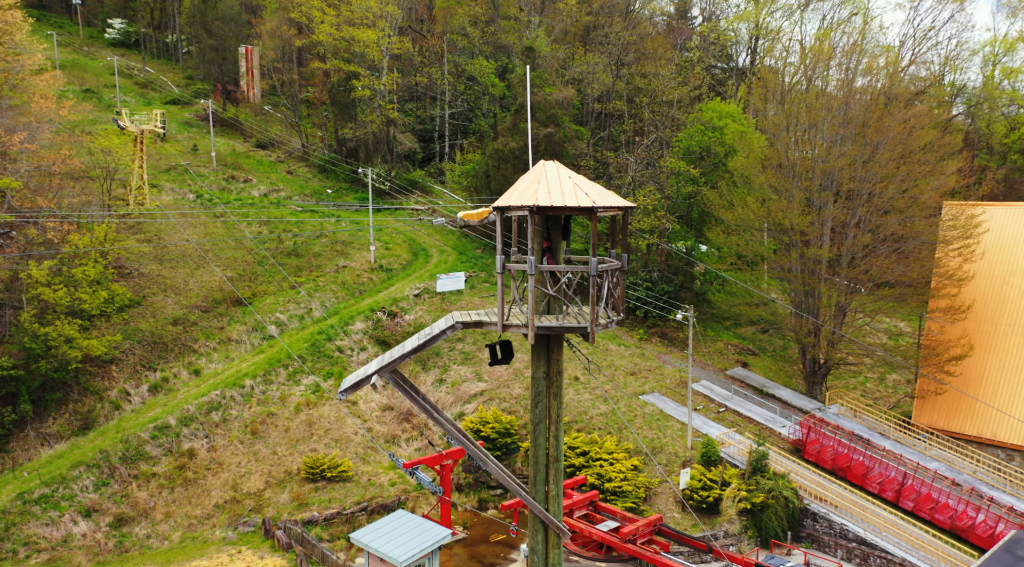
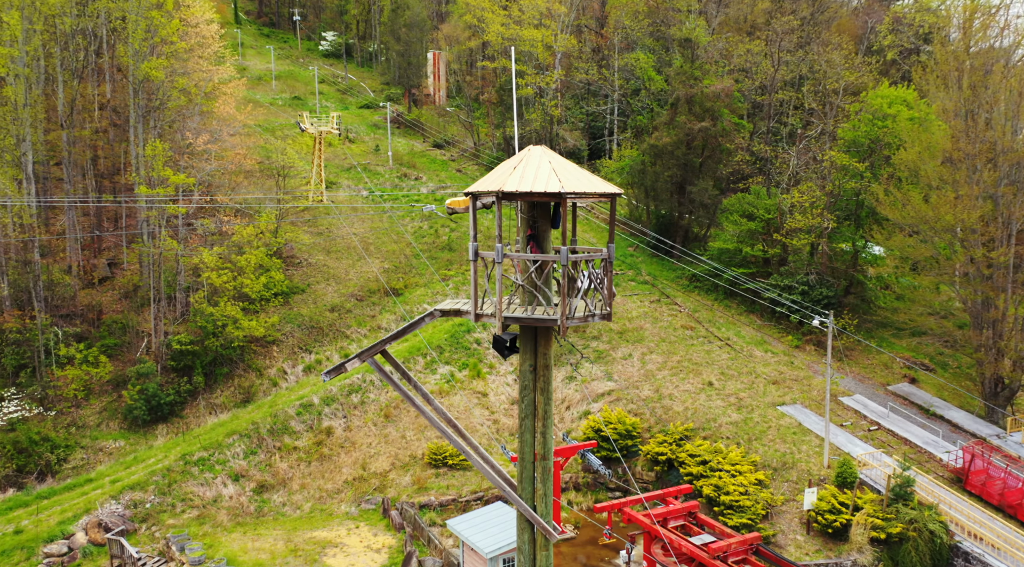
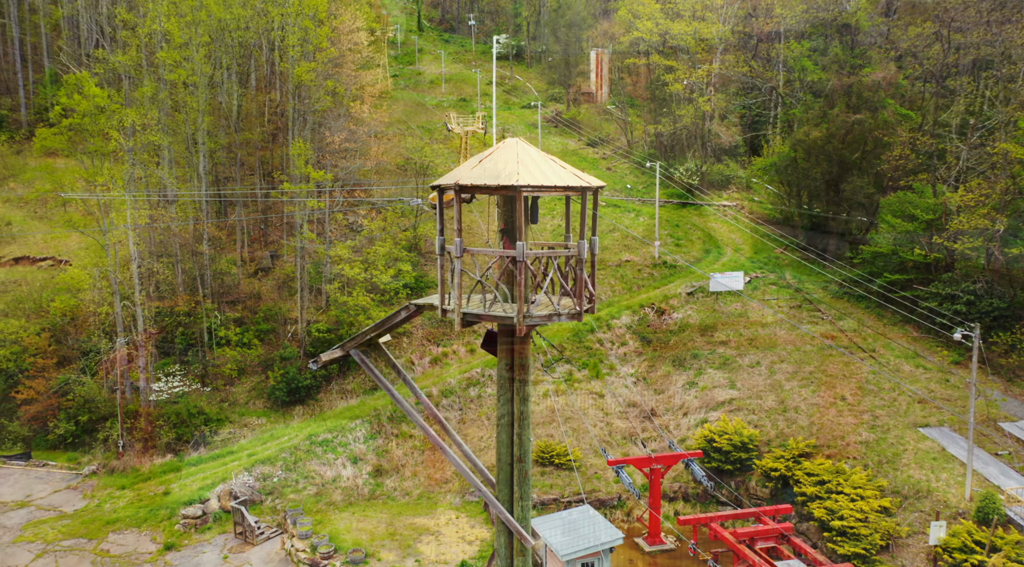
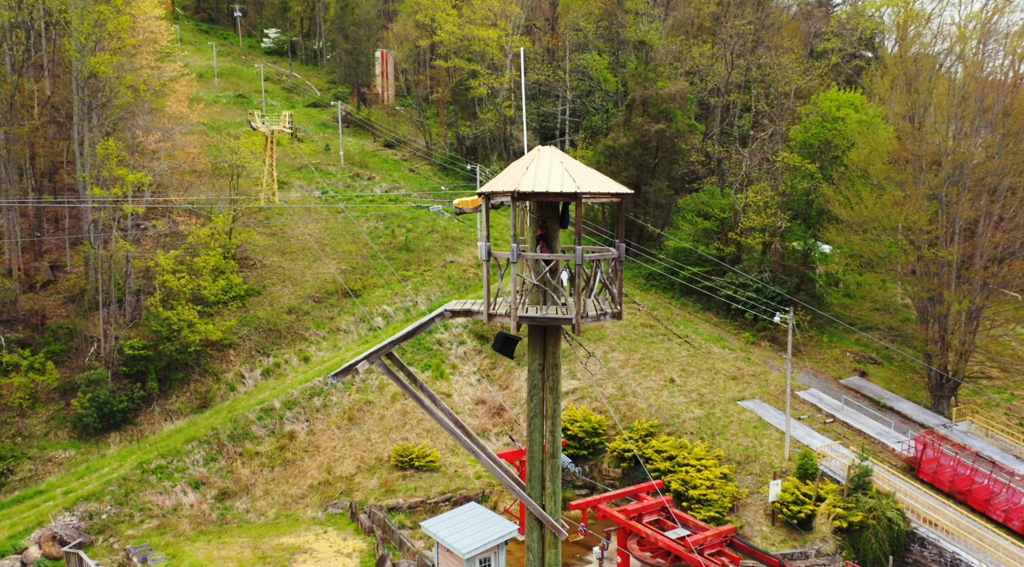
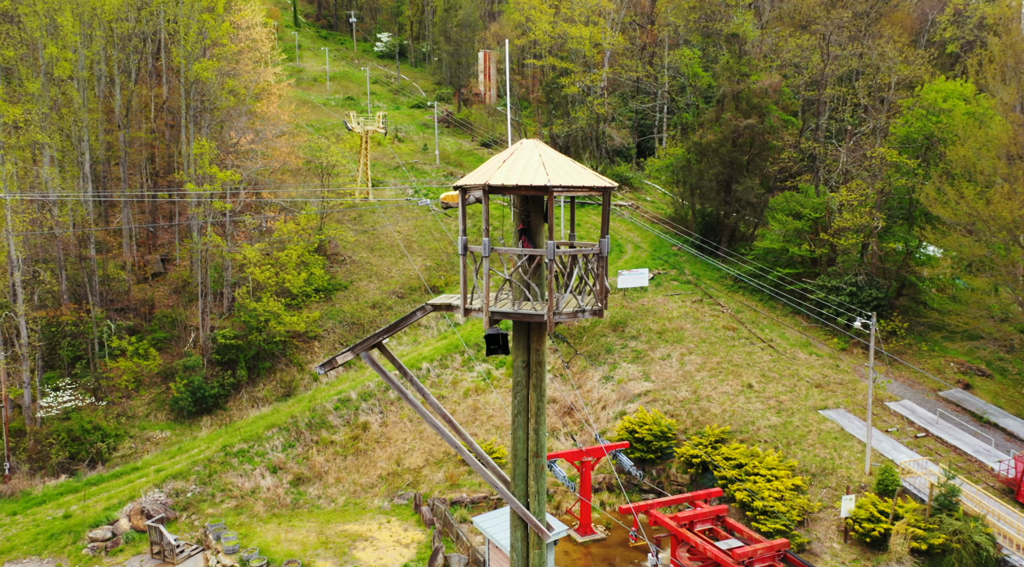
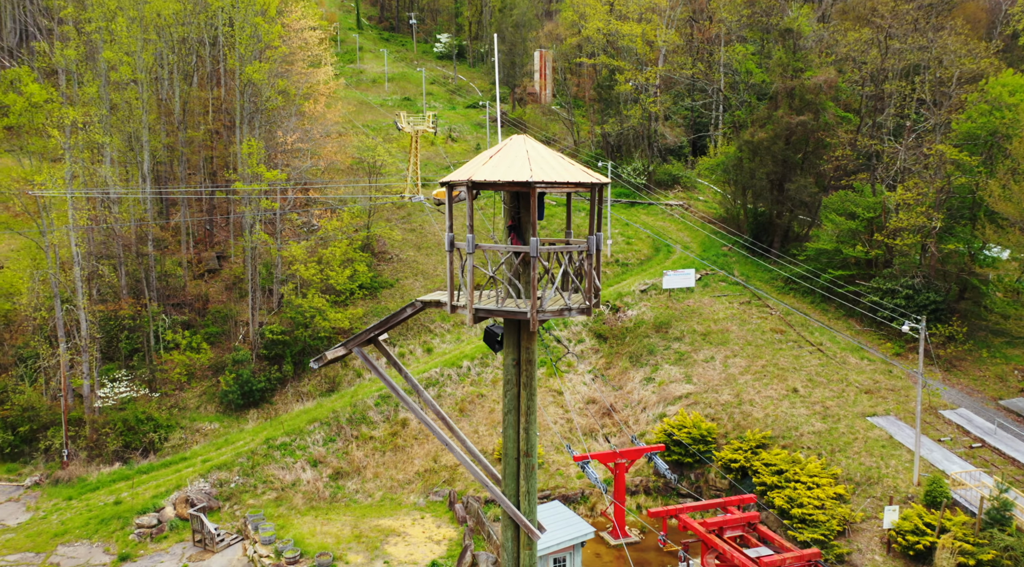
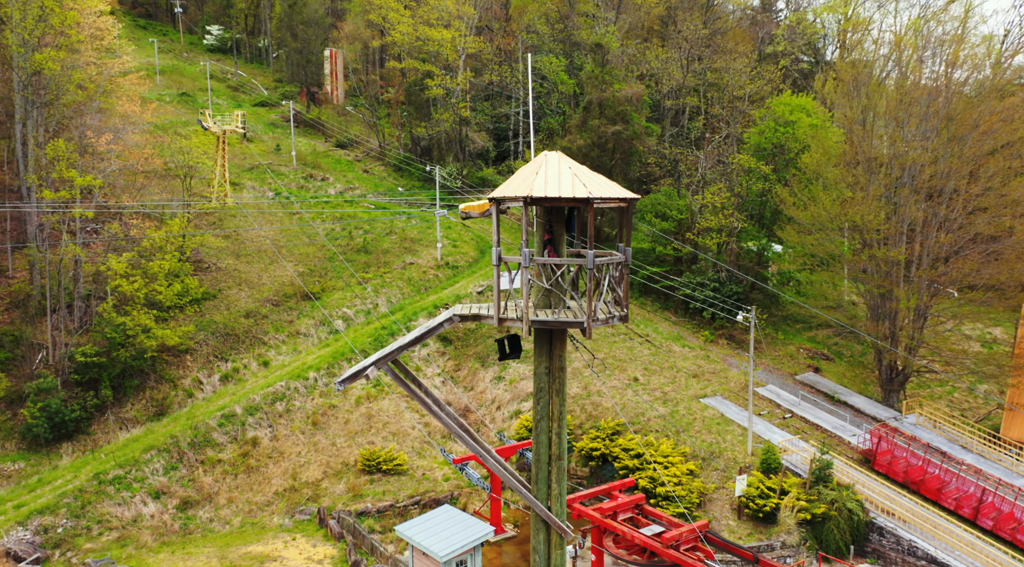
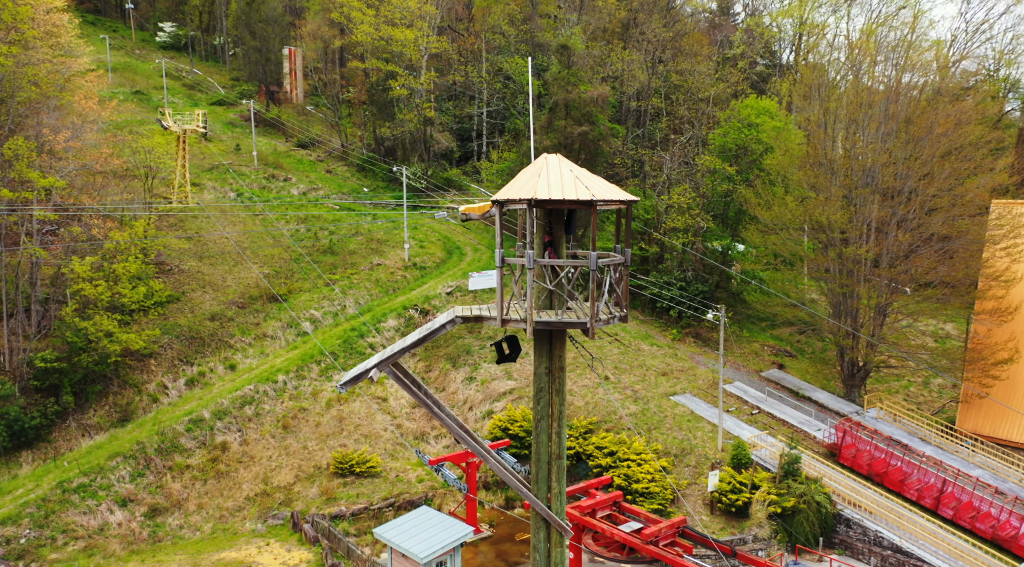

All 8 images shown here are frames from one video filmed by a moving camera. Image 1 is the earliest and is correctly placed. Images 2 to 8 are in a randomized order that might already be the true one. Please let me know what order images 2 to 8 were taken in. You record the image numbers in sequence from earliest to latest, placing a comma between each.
8, 7, 4, 2, 5, 6, 3
